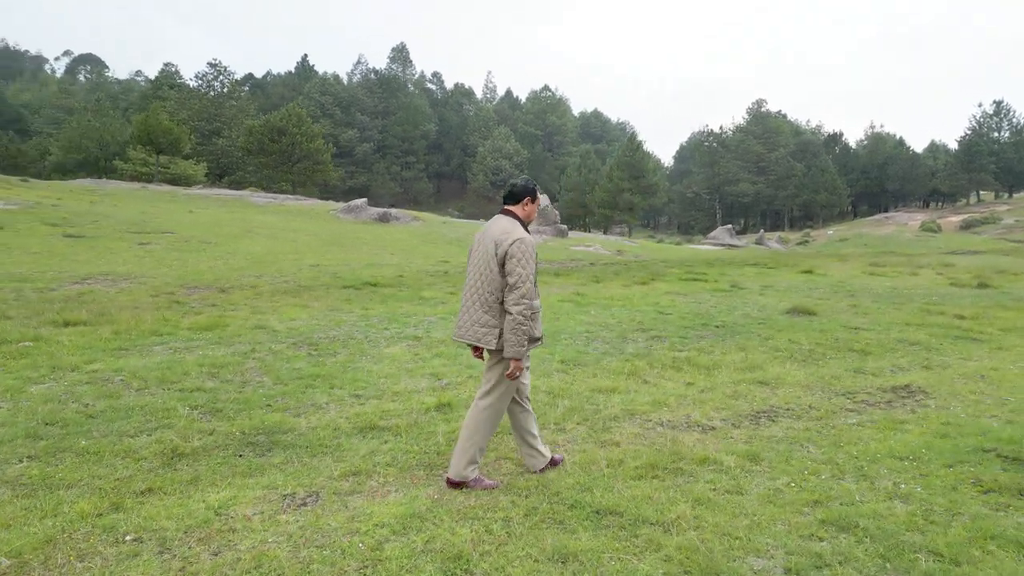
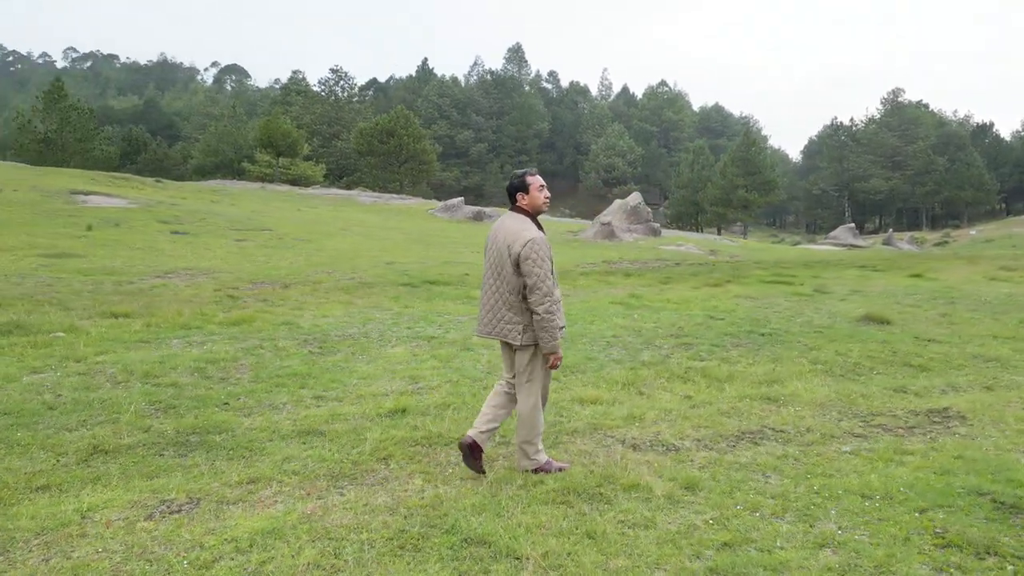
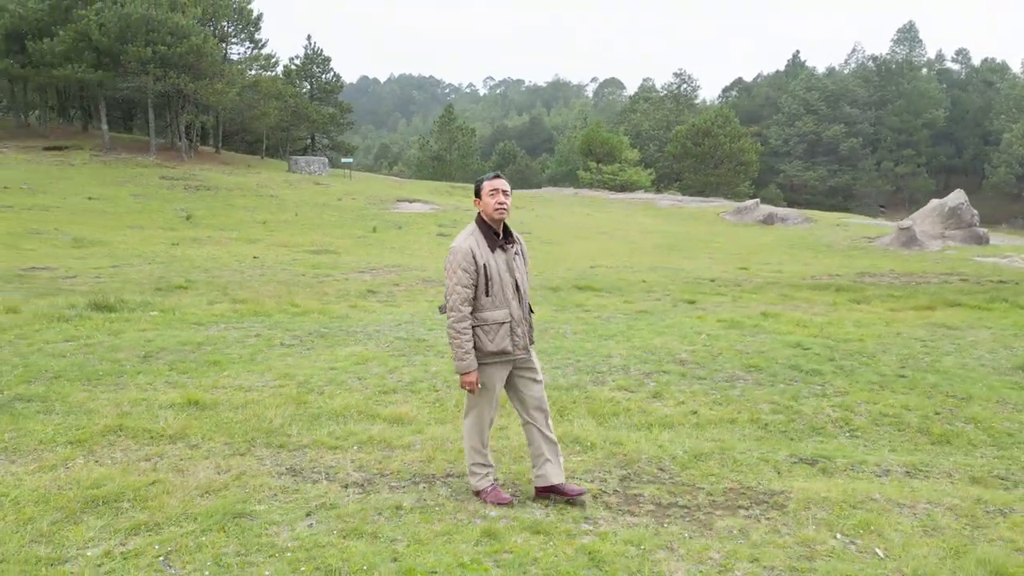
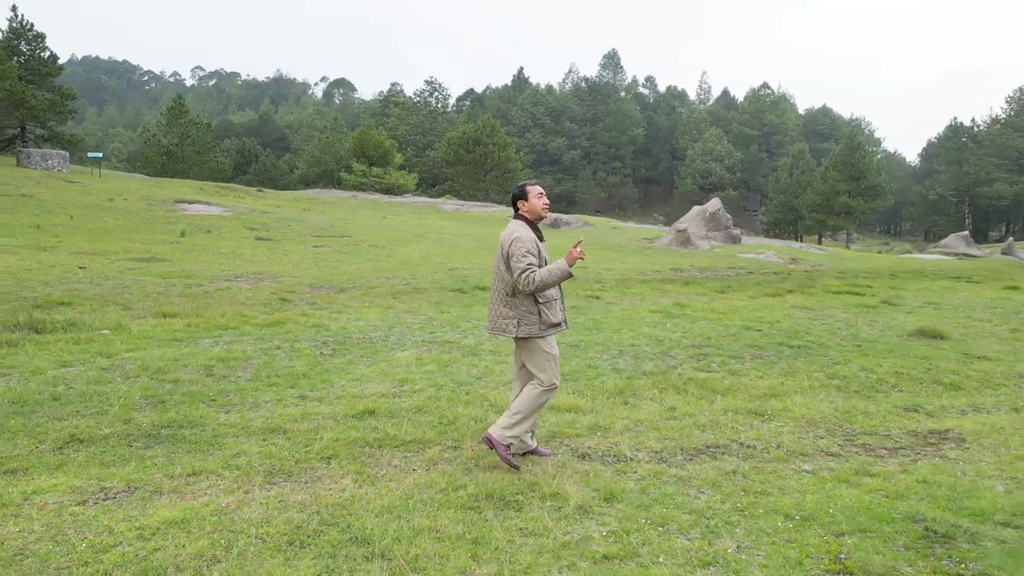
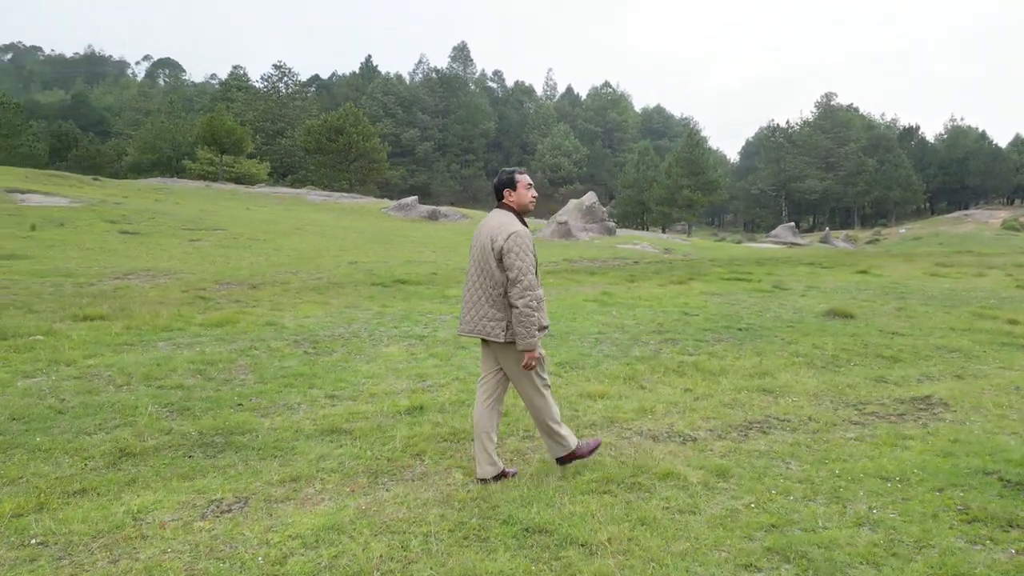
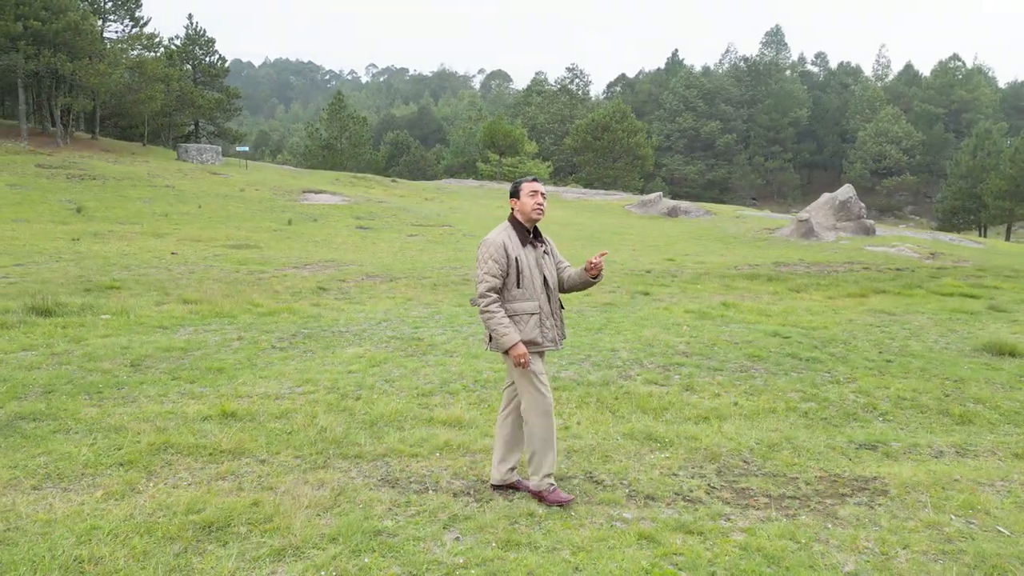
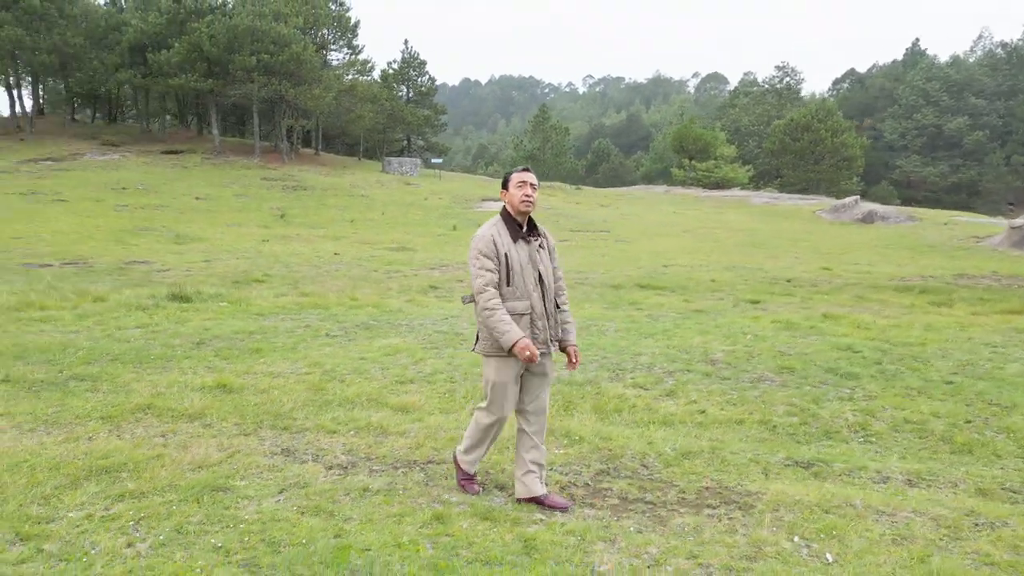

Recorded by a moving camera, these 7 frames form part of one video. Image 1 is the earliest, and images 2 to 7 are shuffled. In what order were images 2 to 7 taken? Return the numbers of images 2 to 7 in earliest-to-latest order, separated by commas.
5, 2, 4, 6, 3, 7
